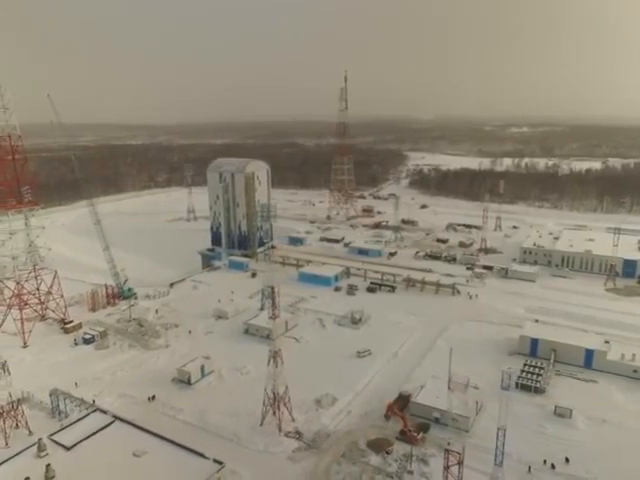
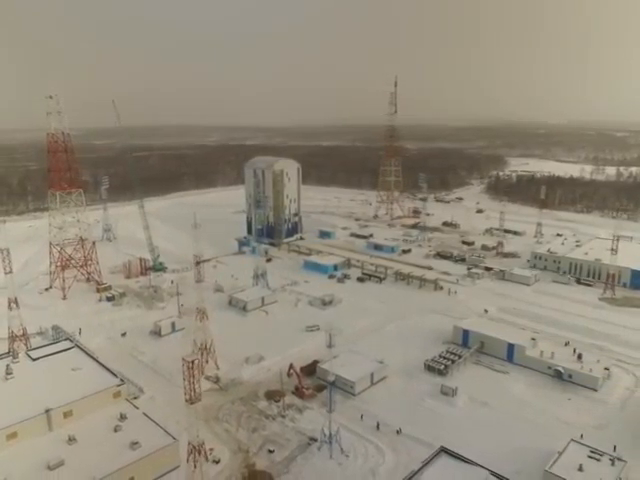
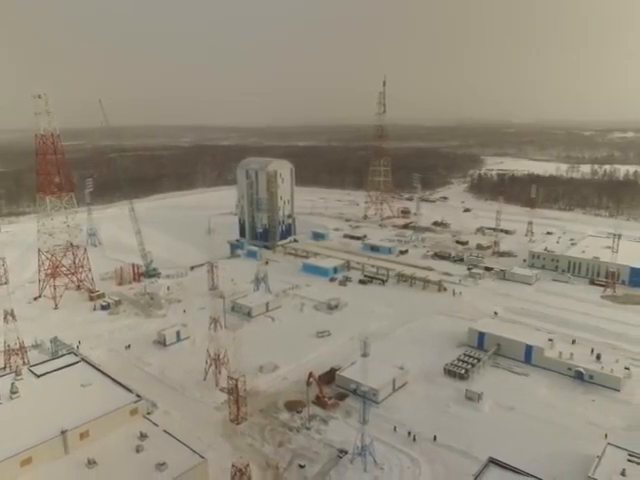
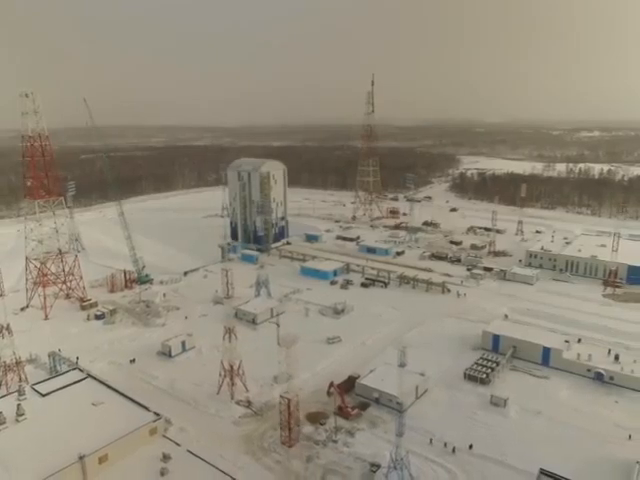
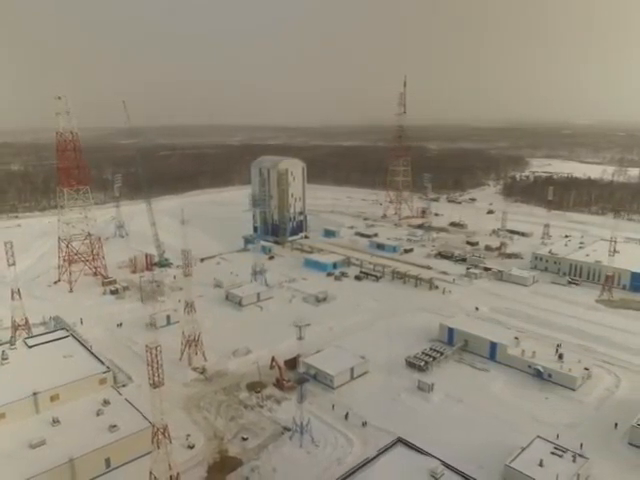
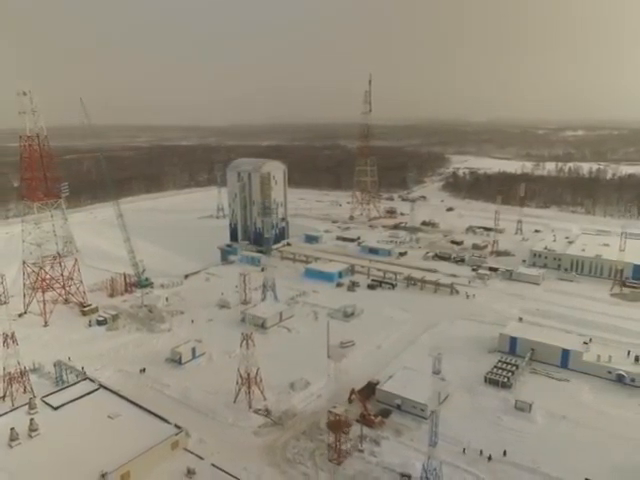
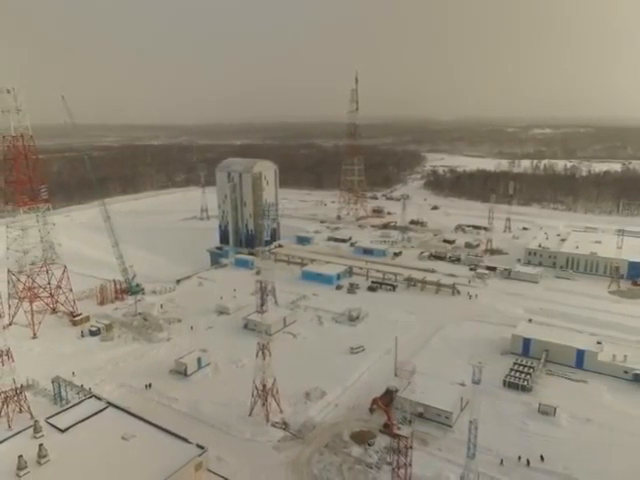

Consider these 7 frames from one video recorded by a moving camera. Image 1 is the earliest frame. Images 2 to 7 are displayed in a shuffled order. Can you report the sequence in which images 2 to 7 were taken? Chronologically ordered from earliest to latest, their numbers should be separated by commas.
7, 6, 4, 3, 2, 5
